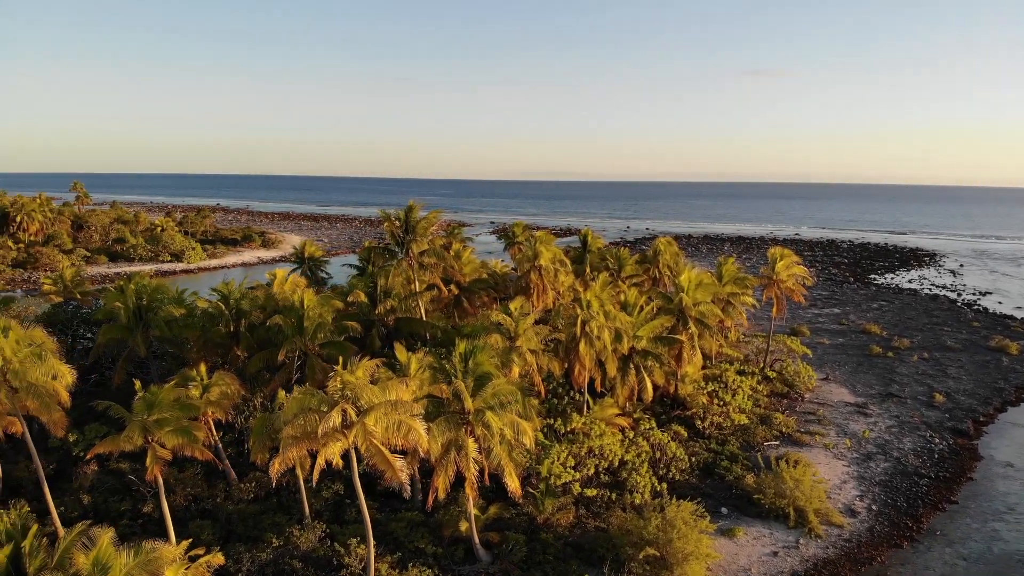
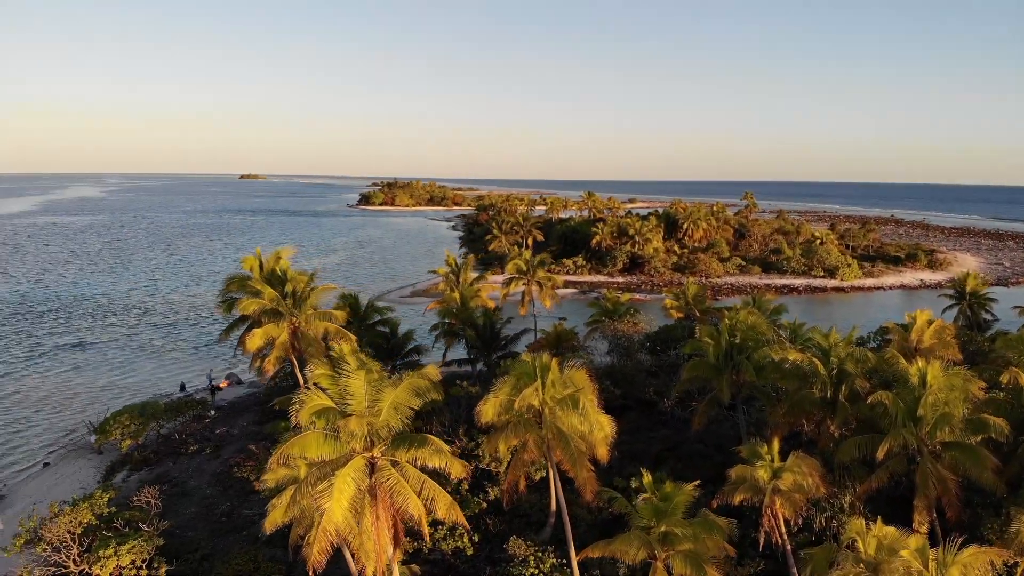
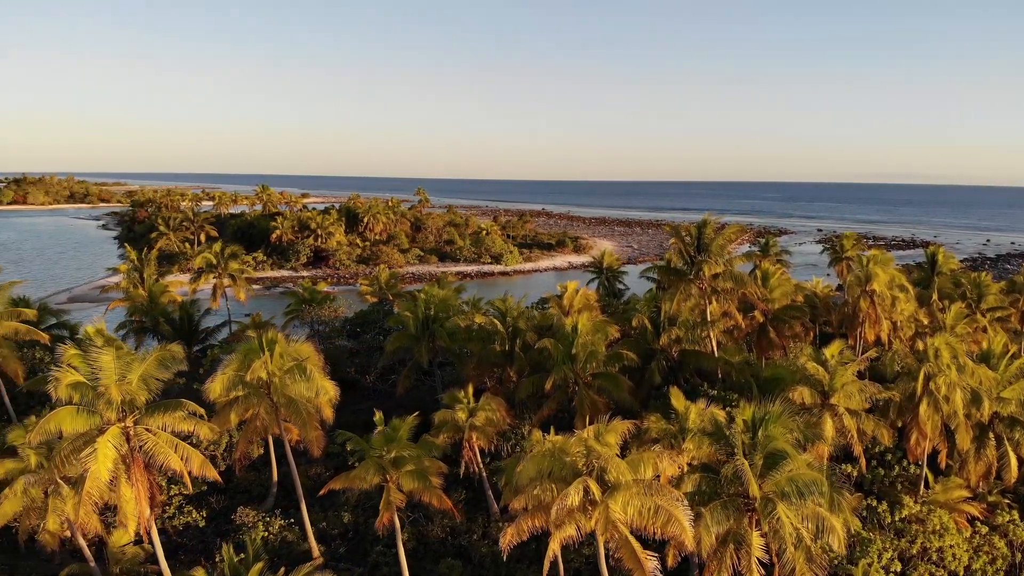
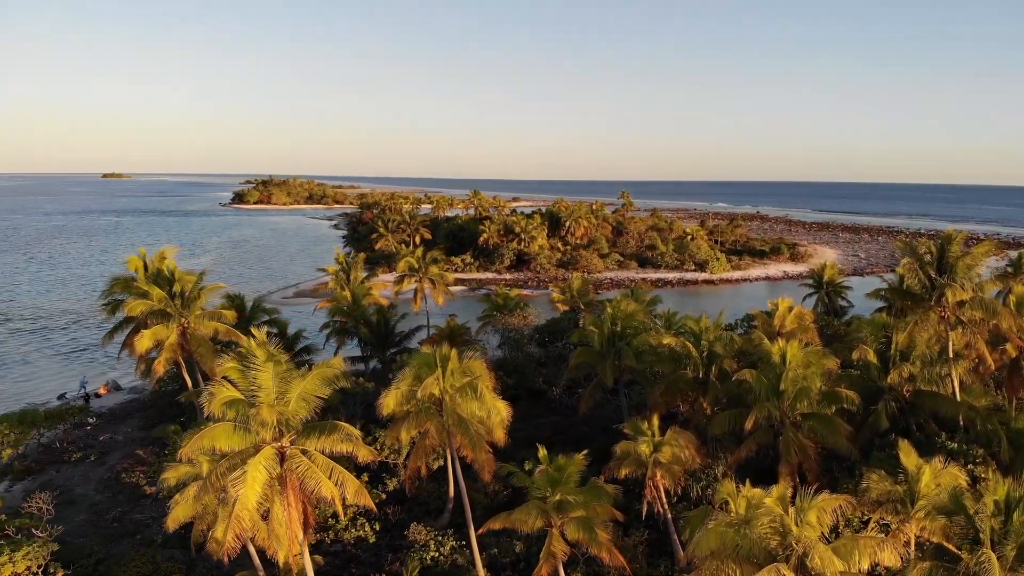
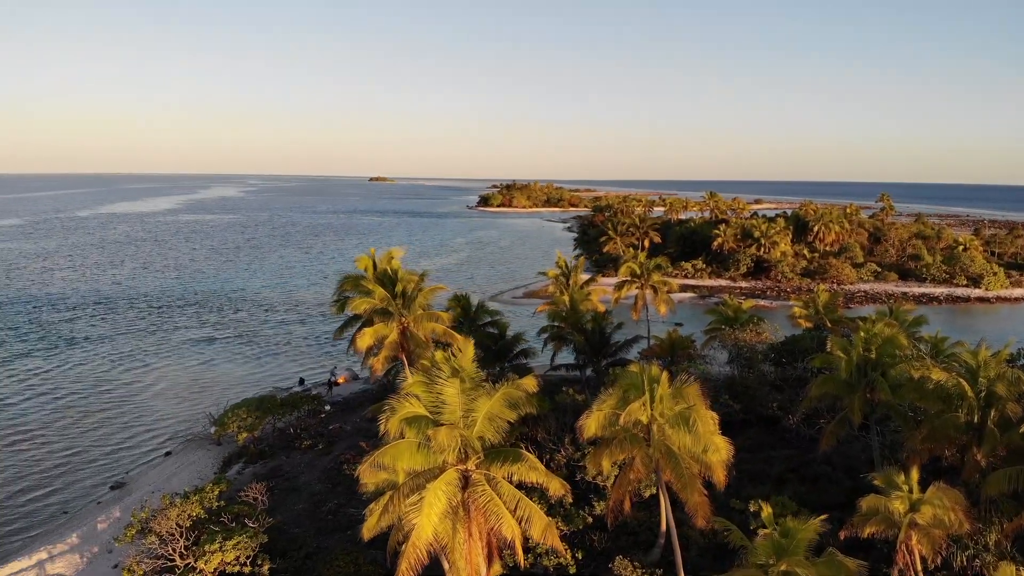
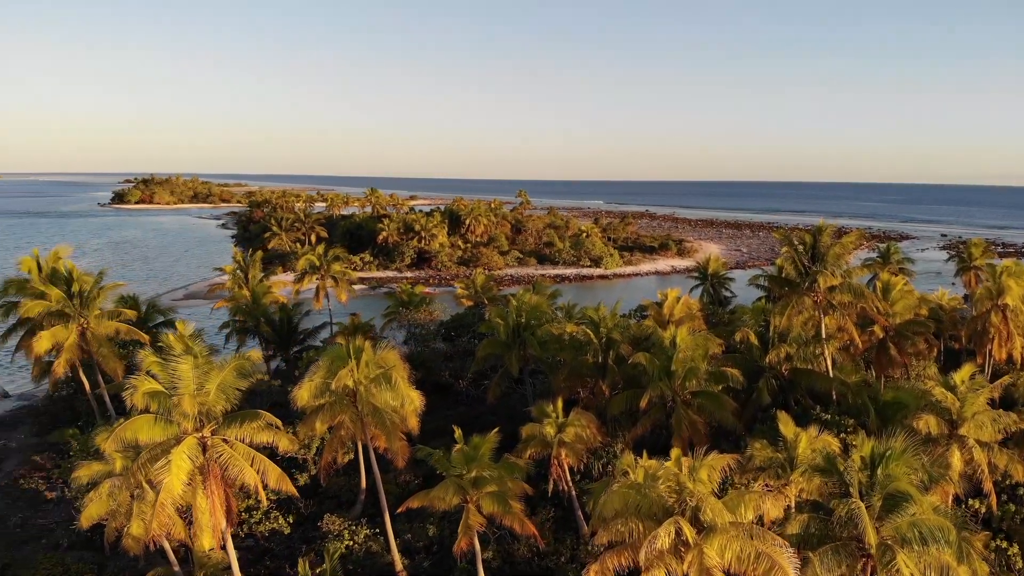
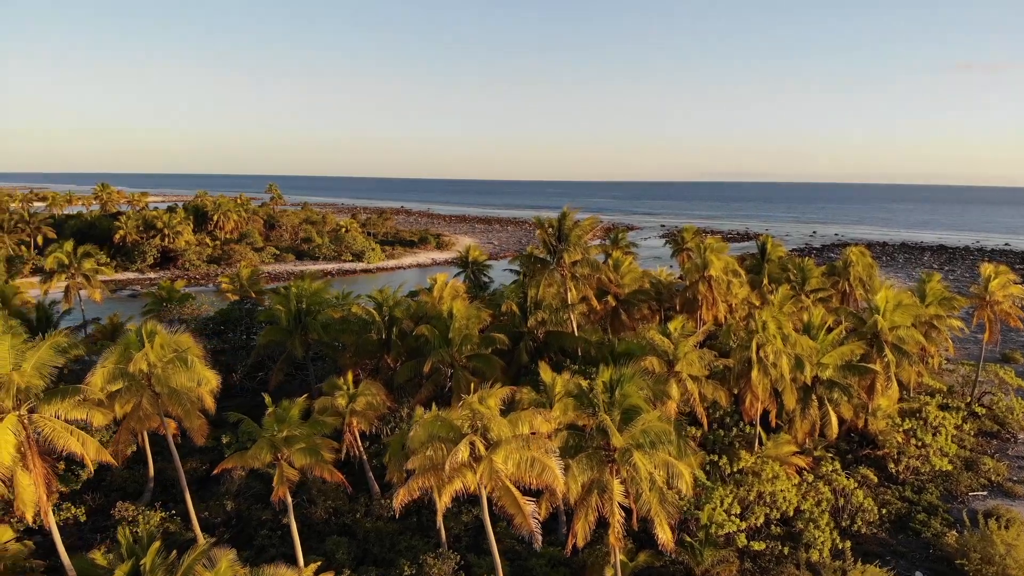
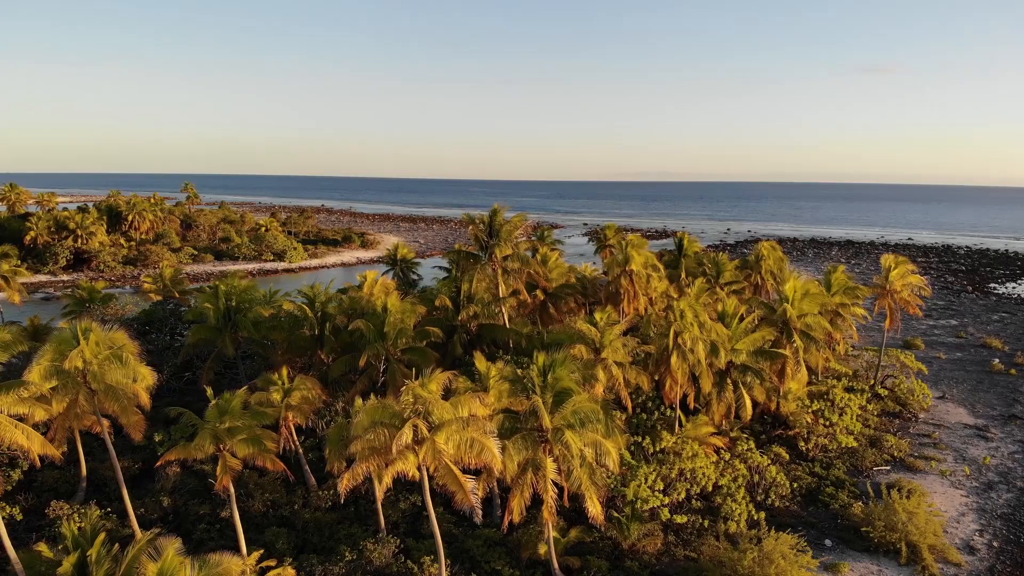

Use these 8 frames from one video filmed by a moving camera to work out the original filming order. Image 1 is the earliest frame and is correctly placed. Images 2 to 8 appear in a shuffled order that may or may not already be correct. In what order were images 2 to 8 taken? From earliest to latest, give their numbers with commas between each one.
8, 7, 3, 6, 4, 2, 5
